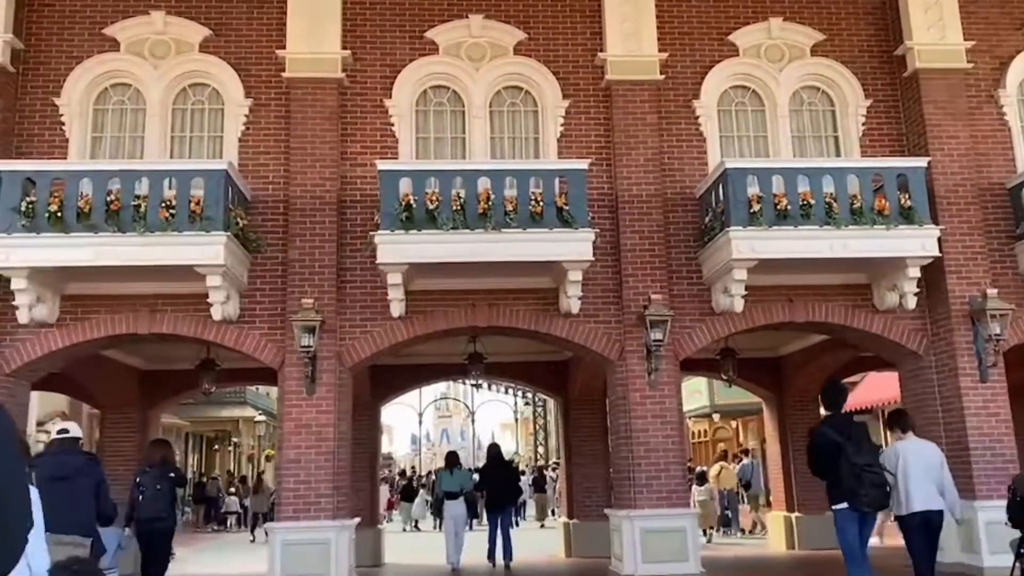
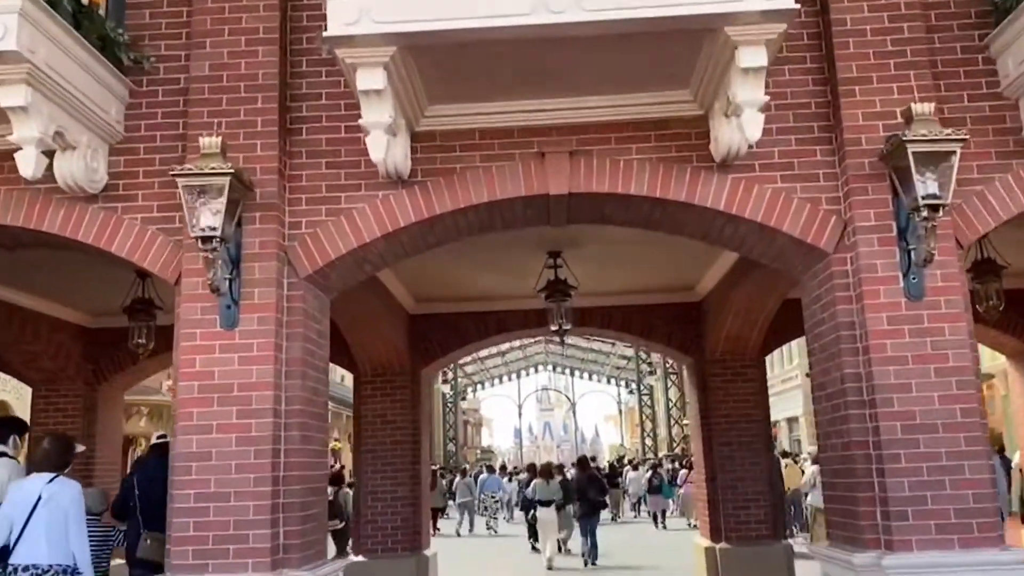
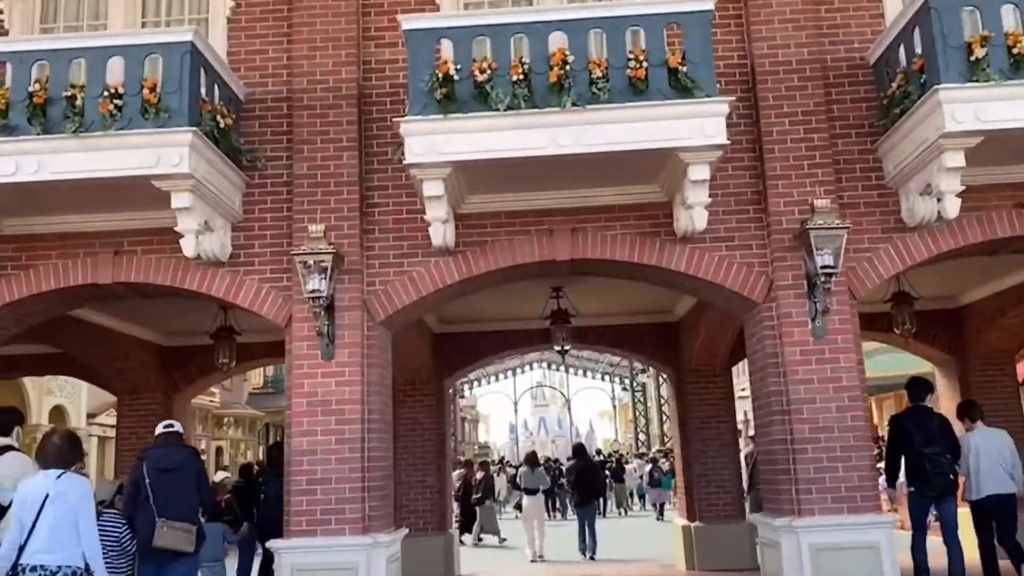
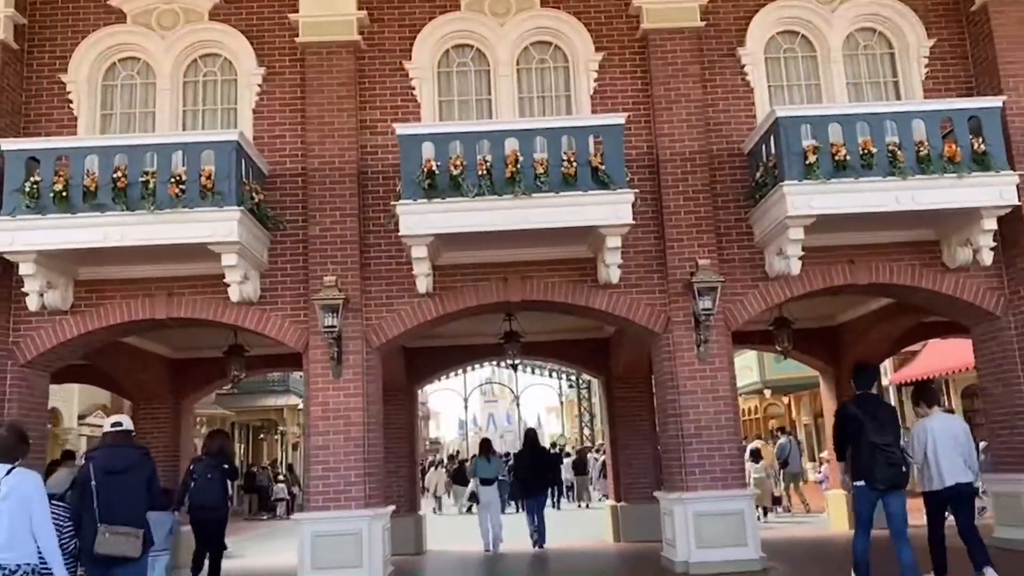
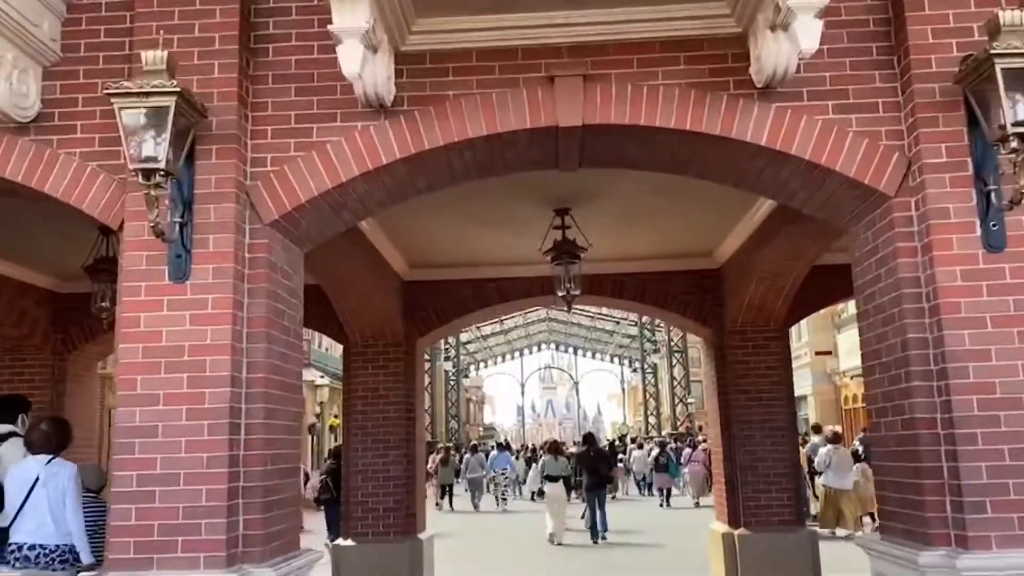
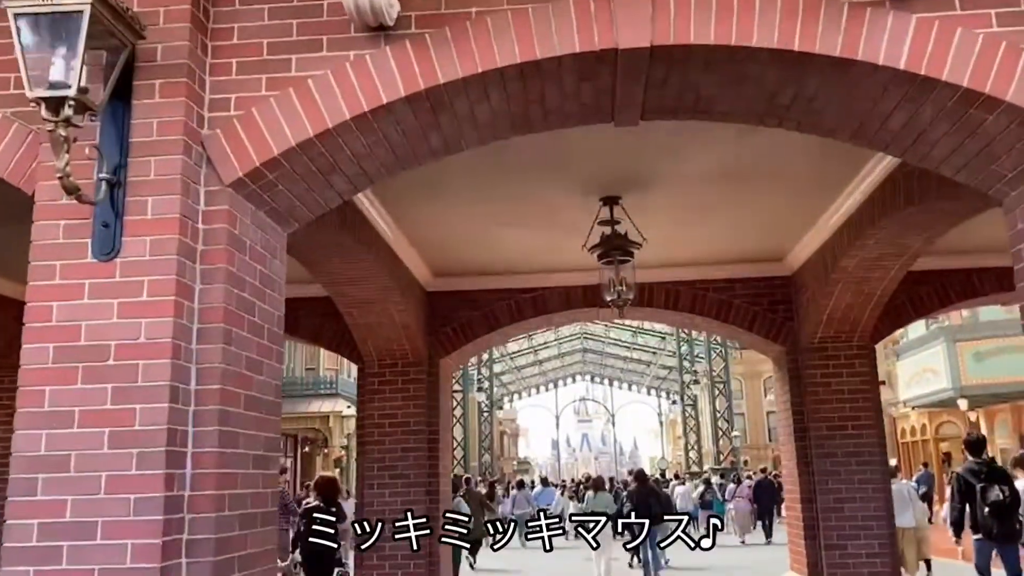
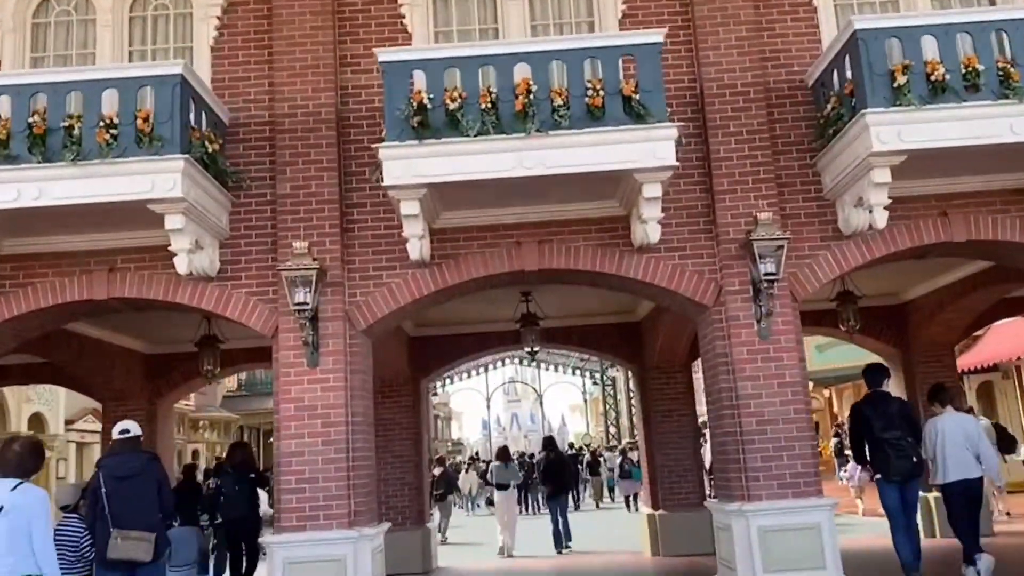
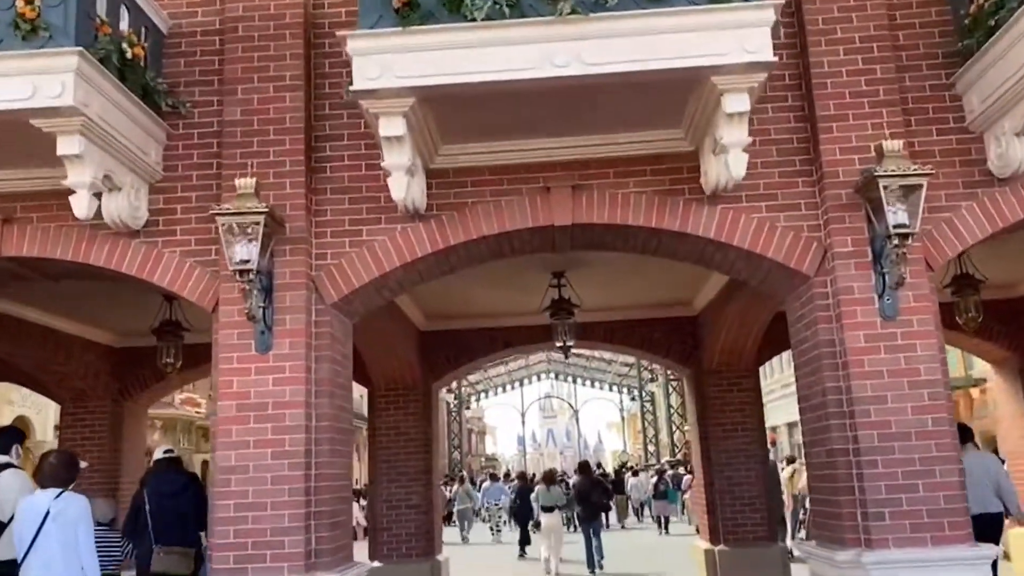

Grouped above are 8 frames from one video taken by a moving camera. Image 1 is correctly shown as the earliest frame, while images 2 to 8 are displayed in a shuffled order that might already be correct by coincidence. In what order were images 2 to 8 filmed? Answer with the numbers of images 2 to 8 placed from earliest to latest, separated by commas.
4, 7, 3, 8, 2, 5, 6
